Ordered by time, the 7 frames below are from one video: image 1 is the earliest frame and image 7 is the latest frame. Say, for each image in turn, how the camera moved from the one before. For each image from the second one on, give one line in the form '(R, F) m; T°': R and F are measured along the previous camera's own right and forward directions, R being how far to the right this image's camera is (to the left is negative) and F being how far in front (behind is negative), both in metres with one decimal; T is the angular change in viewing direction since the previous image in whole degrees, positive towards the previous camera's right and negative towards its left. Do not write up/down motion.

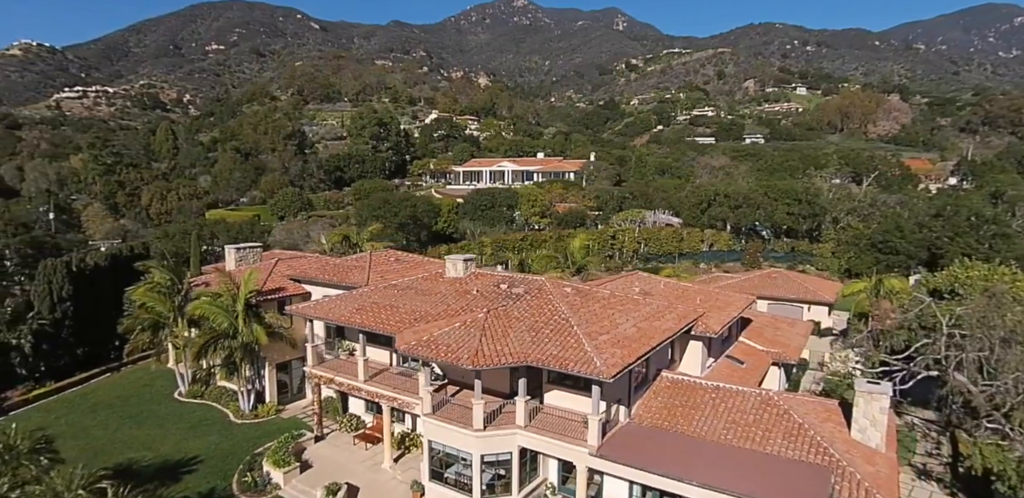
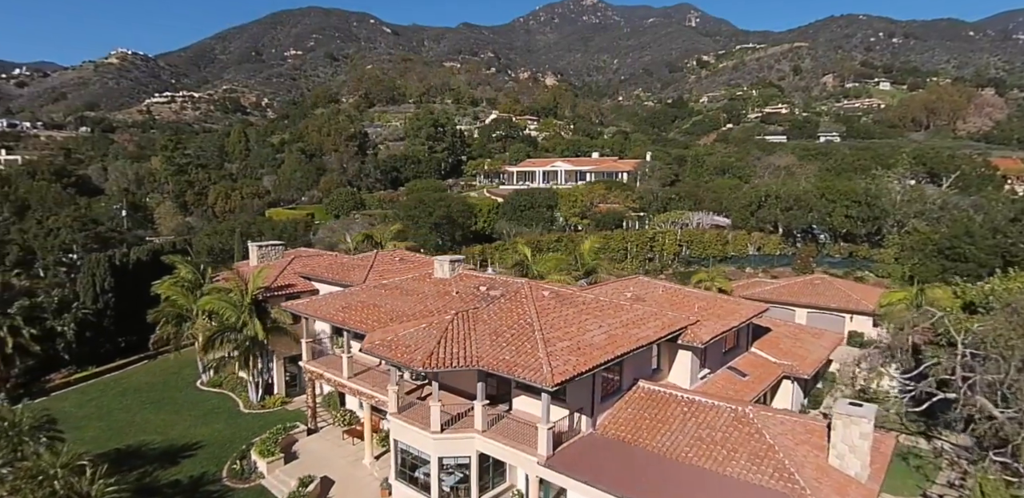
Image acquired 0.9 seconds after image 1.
(+2.9, +0.6) m; -6°
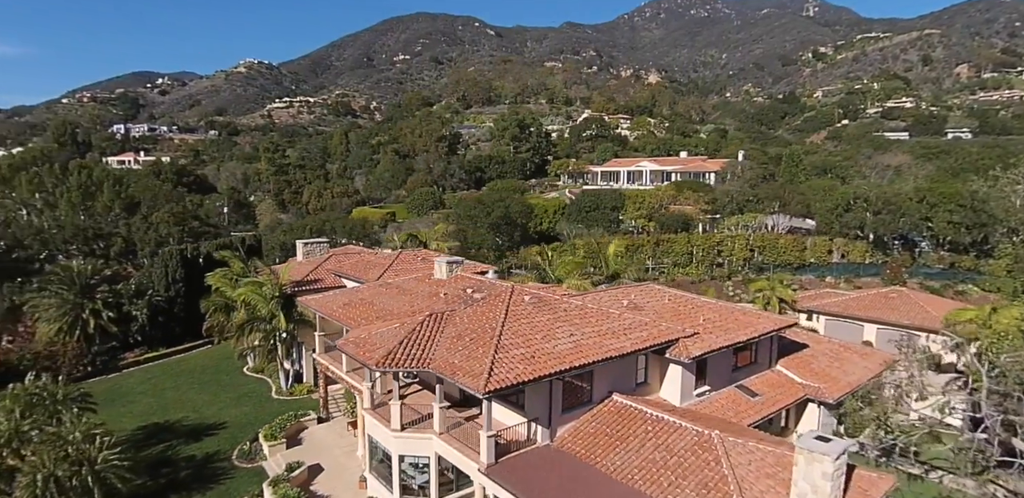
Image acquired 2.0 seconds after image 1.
(+3.7, +0.6) m; -10°
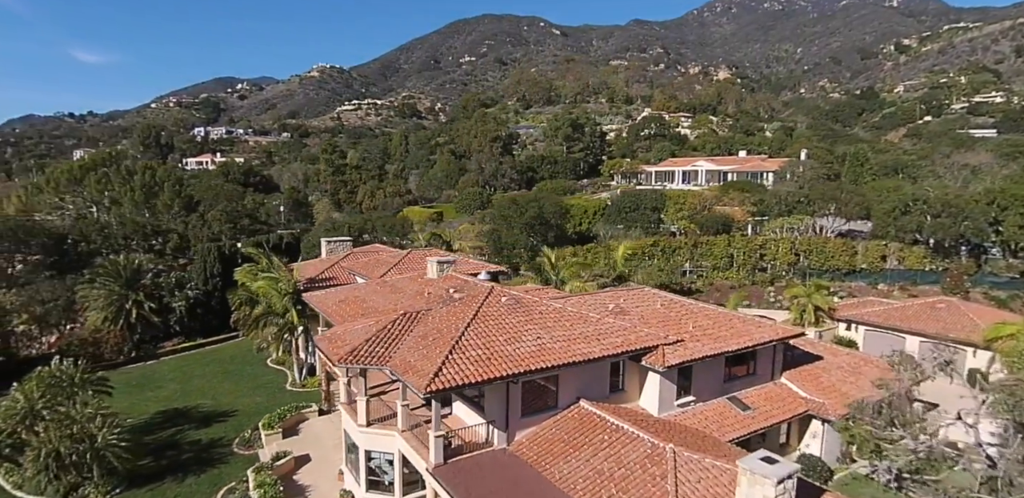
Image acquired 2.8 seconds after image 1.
(+2.7, +0.3) m; -6°
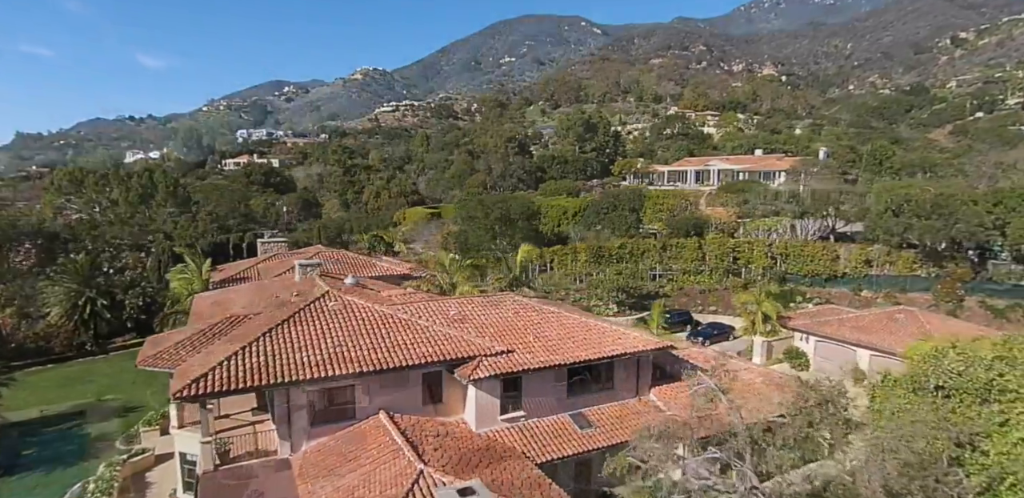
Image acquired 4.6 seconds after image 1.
(+6.6, +0.9) m; -4°
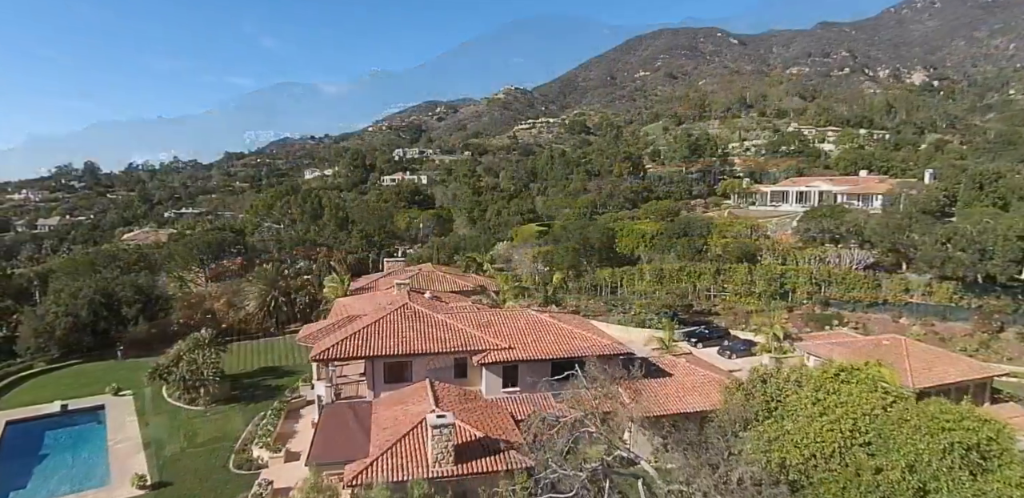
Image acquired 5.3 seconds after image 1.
(+5.7, -8.9) m; -13°
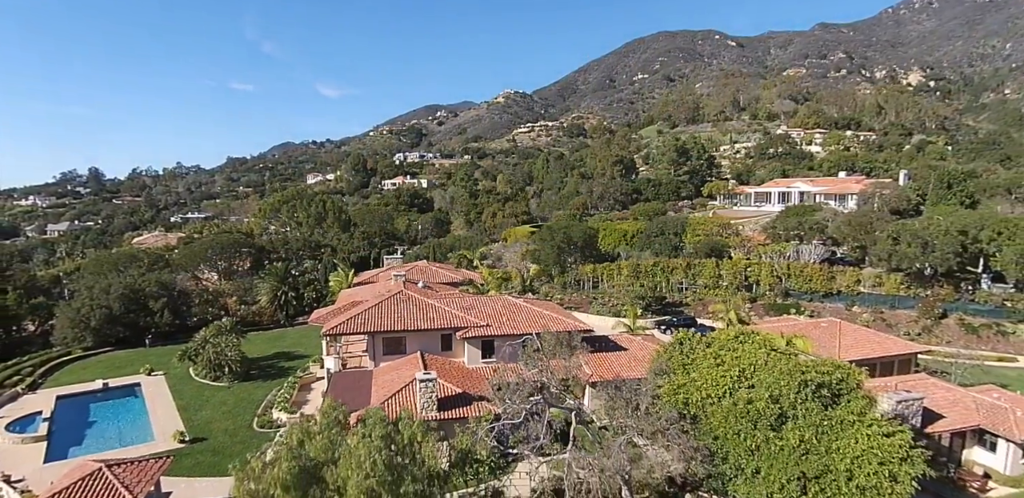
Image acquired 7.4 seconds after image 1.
(+1.2, -4.7) m; 0°
